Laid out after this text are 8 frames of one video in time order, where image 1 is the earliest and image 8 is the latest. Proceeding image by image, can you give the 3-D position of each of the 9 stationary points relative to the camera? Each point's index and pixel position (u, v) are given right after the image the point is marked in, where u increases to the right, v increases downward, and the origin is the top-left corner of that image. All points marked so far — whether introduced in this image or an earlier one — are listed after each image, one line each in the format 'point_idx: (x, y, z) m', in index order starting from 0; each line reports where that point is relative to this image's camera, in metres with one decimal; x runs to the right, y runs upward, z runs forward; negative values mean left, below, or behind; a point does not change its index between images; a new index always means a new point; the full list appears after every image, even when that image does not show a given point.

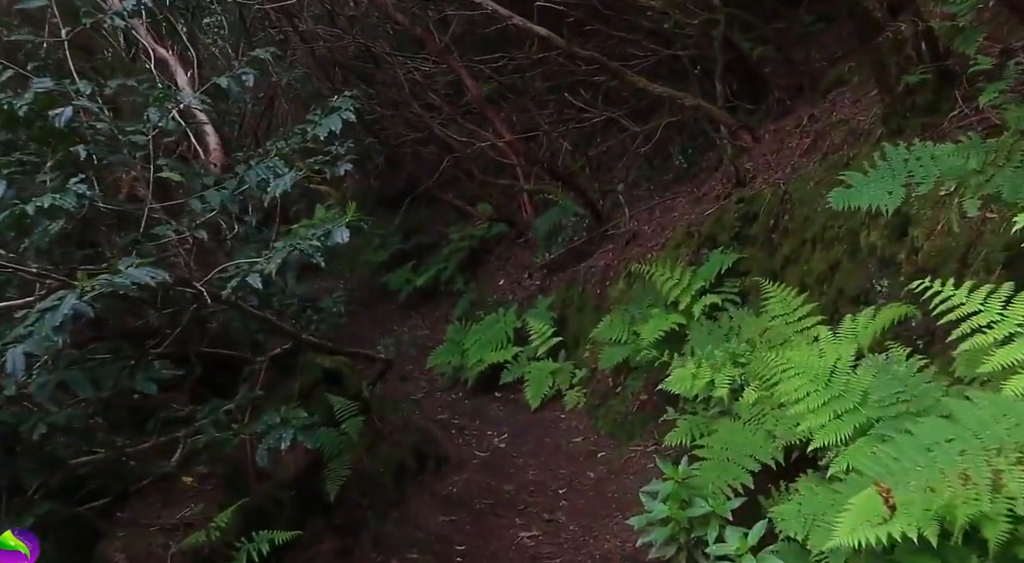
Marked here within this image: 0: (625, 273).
0: (+1.1, +0.1, +8.9) m
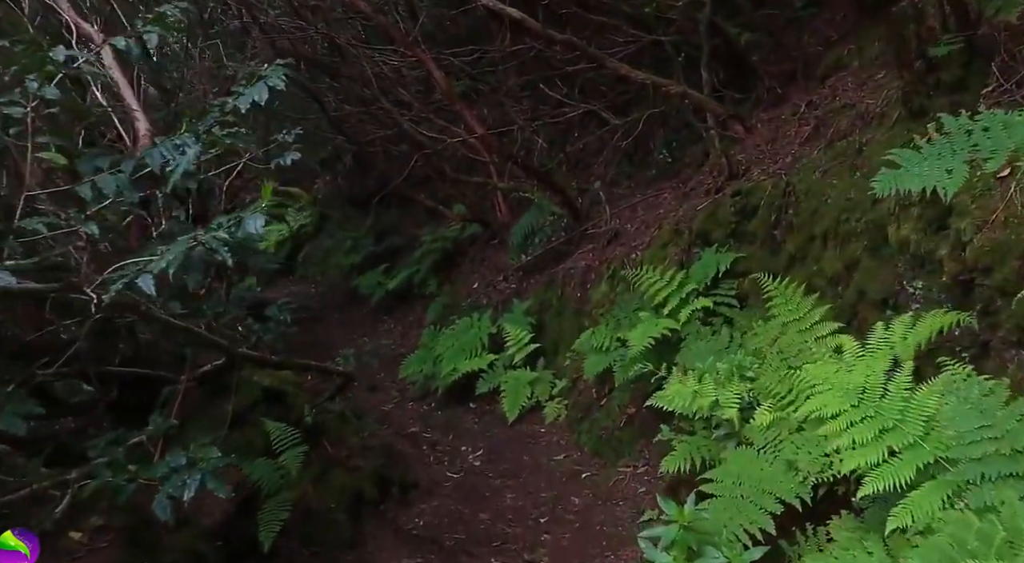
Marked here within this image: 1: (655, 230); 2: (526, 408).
0: (+0.9, +0.1, +8.3) m
1: (+1.3, +0.5, +8.2) m
2: (+0.1, -1.2, +8.6) m
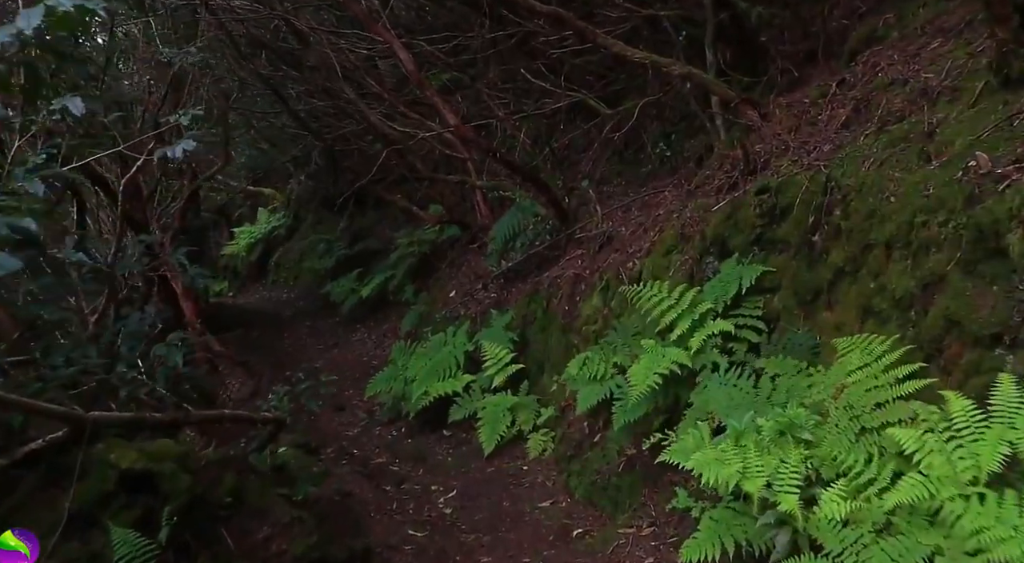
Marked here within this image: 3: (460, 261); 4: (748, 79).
0: (+0.7, 0.0, +7.1) m
1: (+1.1, +0.4, +7.0) m
2: (-0.1, -1.3, +7.5) m
3: (-0.7, +0.3, +12.0) m
4: (+1.9, +1.6, +7.5) m
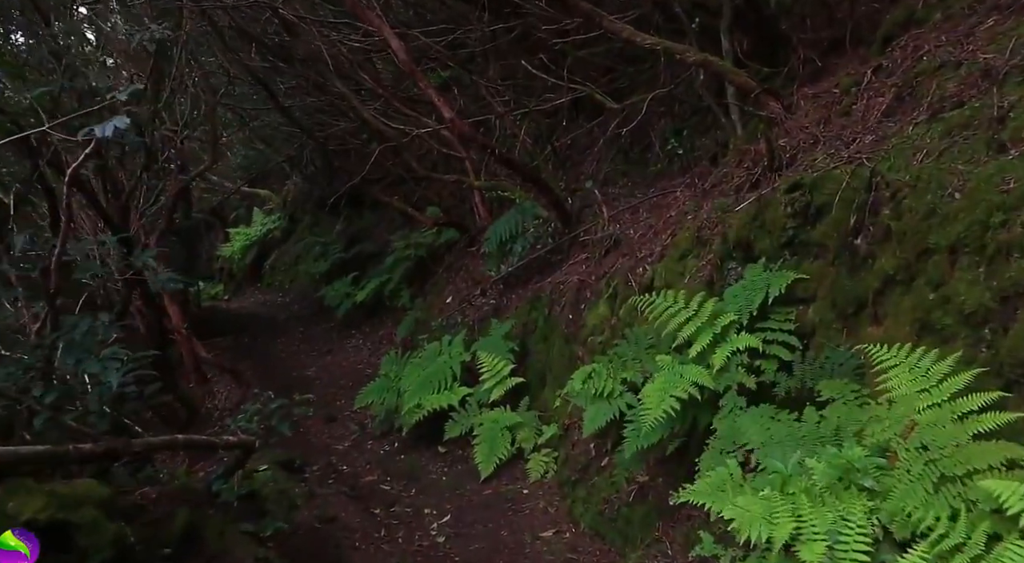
0: (+0.7, -0.1, +6.6) m
1: (+1.1, +0.3, +6.5) m
2: (-0.1, -1.3, +6.9) m
3: (-0.7, +0.2, +11.5) m
4: (+1.9, +1.6, +6.9) m
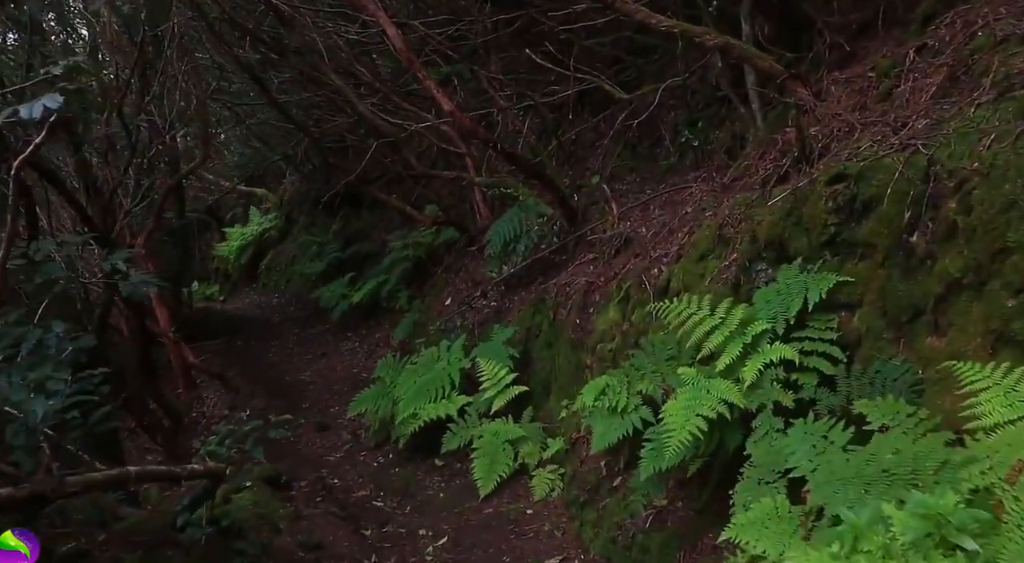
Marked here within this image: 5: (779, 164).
0: (+0.7, -0.1, +6.1) m
1: (+1.1, +0.3, +6.0) m
2: (0.0, -1.4, +6.4) m
3: (-0.7, +0.2, +11.0) m
4: (+1.9, +1.6, +6.4) m
5: (+1.5, +0.7, +5.3) m
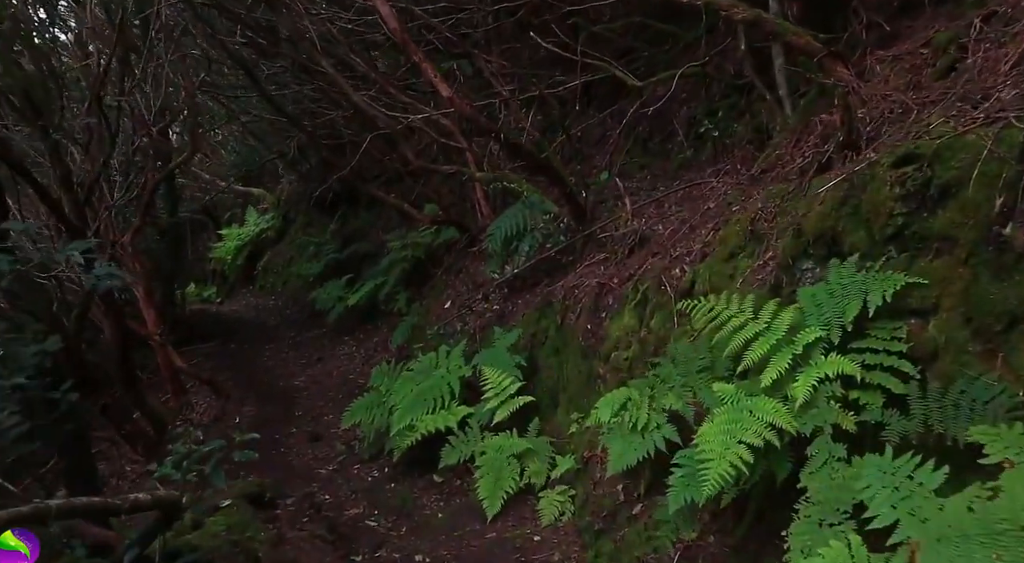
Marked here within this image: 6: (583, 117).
0: (+0.7, -0.1, +5.5) m
1: (+1.2, +0.3, +5.4) m
2: (0.0, -1.4, +5.8) m
3: (-0.6, +0.2, +10.4) m
4: (+2.0, +1.6, +5.8) m
5: (+1.6, +0.7, +4.7) m
6: (+0.7, +1.7, +9.5) m
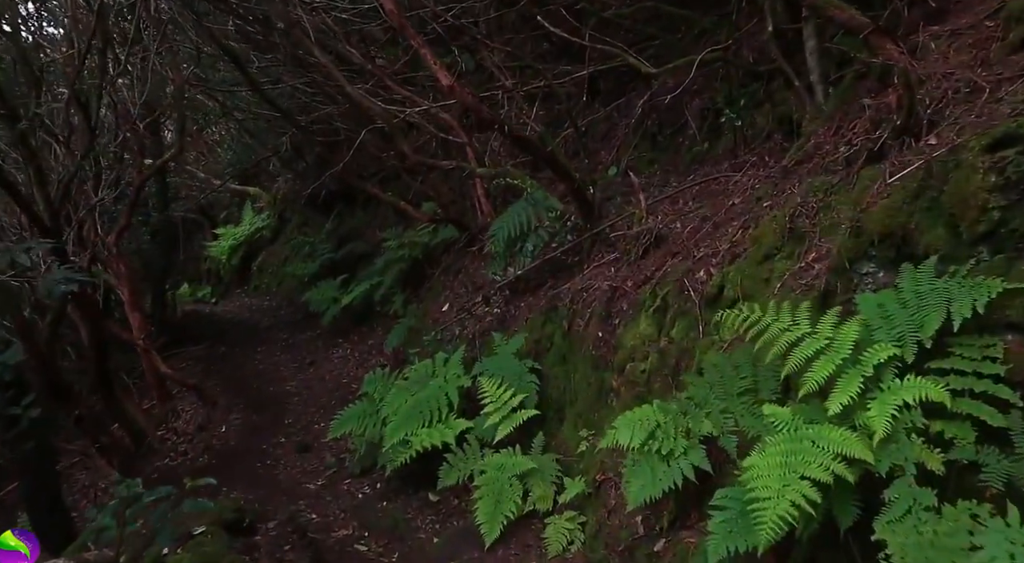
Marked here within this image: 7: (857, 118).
0: (+0.8, -0.1, +4.9) m
1: (+1.2, +0.3, +4.8) m
2: (0.0, -1.4, +5.2) m
3: (-0.6, +0.1, +9.8) m
4: (+2.0, +1.5, +5.3) m
5: (+1.6, +0.7, +4.2) m
6: (+0.8, +1.7, +8.9) m
7: (+1.8, +0.9, +4.8) m
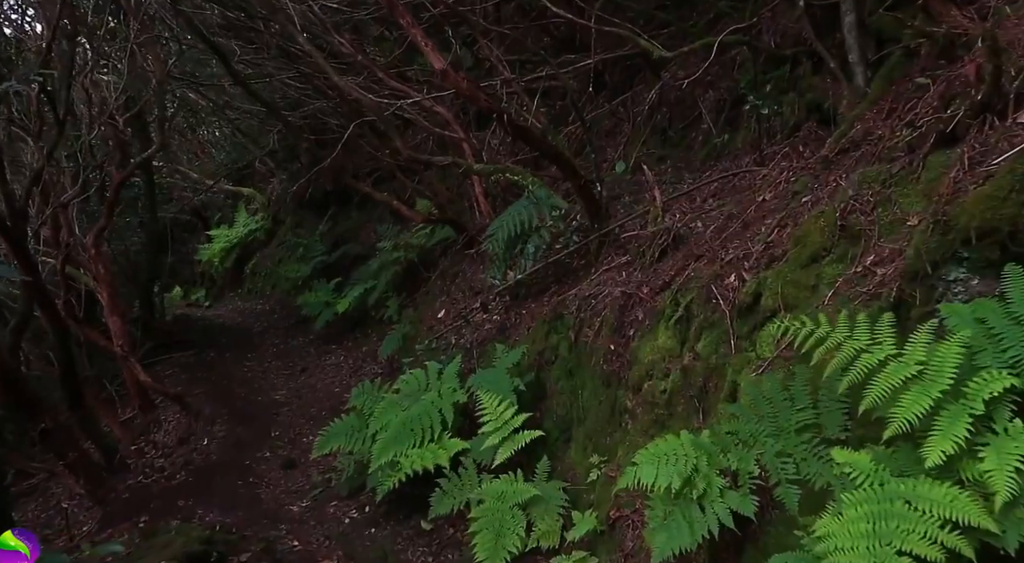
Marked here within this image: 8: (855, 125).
0: (+0.8, -0.2, +4.3) m
1: (+1.2, +0.2, +4.2) m
2: (0.0, -1.4, +4.6) m
3: (-0.6, +0.1, +9.2) m
4: (+2.0, +1.5, +4.6) m
5: (+1.6, +0.6, +3.5) m
6: (+0.8, +1.6, +8.3) m
7: (+1.8, +0.8, +4.2) m
8: (+1.6, +0.8, +4.4) m
